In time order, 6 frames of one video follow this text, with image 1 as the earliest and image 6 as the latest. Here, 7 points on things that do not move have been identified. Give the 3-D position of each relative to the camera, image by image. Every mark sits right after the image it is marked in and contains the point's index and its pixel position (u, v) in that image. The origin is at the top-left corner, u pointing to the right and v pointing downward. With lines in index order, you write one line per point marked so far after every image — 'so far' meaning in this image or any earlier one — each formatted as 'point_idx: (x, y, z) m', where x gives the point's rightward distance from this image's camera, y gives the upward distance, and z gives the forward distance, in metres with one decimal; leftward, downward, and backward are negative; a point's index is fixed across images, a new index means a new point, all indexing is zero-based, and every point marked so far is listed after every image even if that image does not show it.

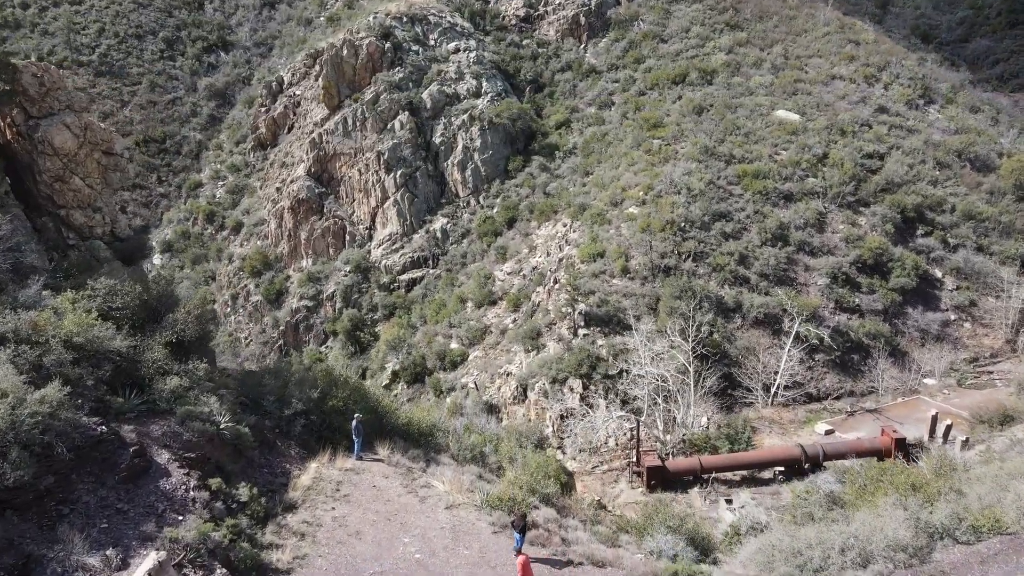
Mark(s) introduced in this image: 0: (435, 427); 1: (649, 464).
0: (-1.2, -2.6, +13.5) m
1: (+3.3, -4.2, +17.7) m
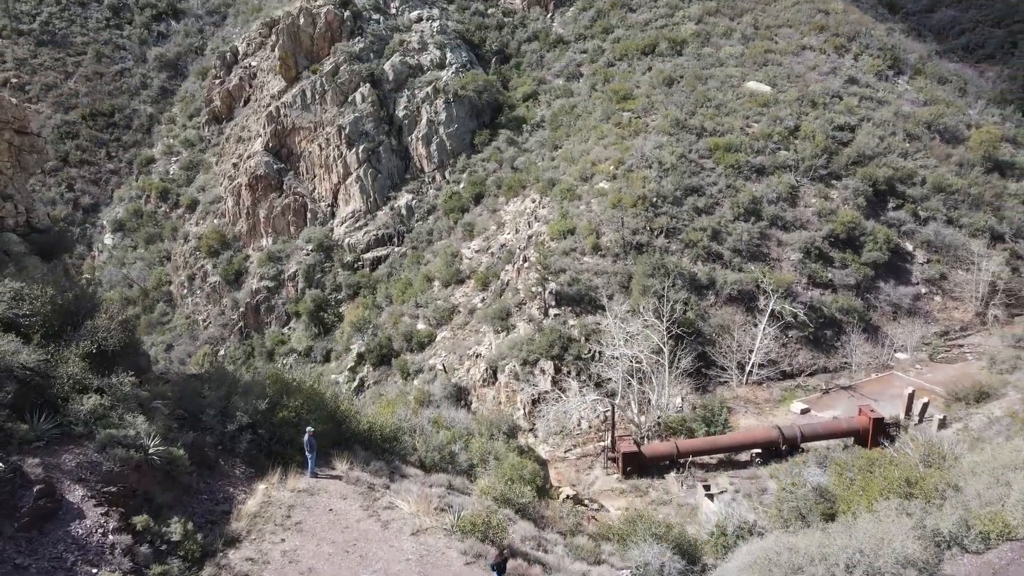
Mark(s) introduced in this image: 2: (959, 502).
0: (-1.7, -2.4, +12.7) m
1: (+2.6, -3.8, +17.1) m
2: (+5.3, -2.6, +8.6) m
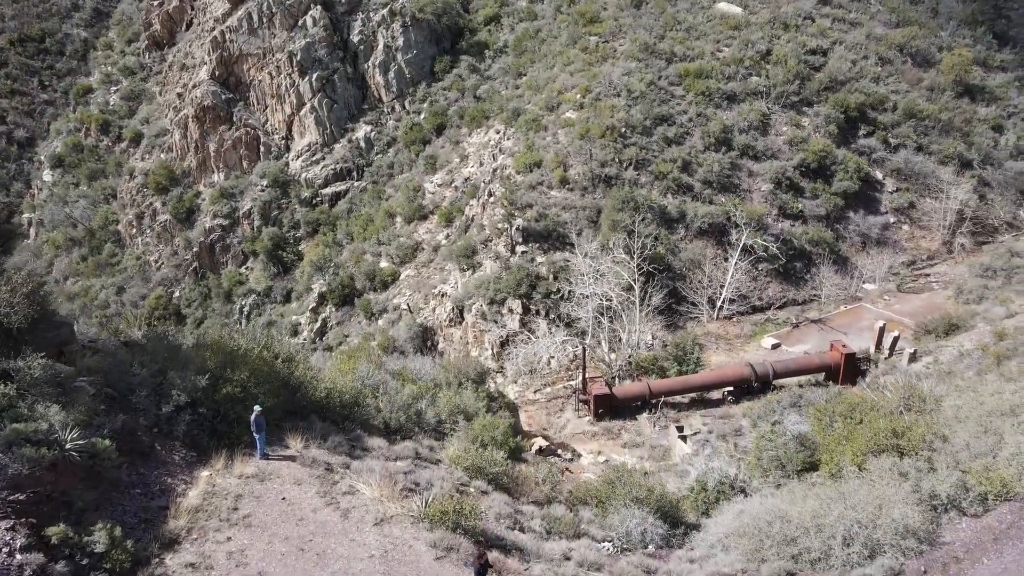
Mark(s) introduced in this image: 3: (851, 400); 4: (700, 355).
0: (-2.2, -1.5, +12.0) m
1: (+1.9, -2.4, +16.8) m
2: (+5.0, -2.0, +8.3) m
3: (+5.2, -1.7, +11.1) m
4: (+5.0, -1.8, +19.4) m
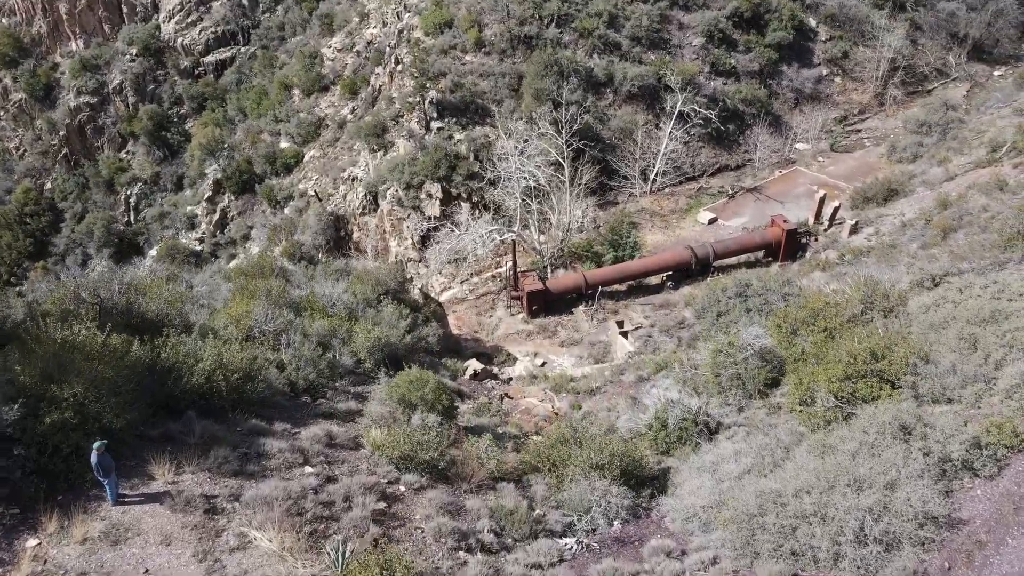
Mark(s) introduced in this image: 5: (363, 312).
0: (-3.3, -0.3, +10.2) m
1: (+0.4, 0.0, +15.5) m
2: (+4.3, -1.0, +7.5) m
3: (+4.2, -0.2, +10.1) m
4: (+3.1, +1.3, +18.2) m
5: (-2.3, -0.4, +11.3) m
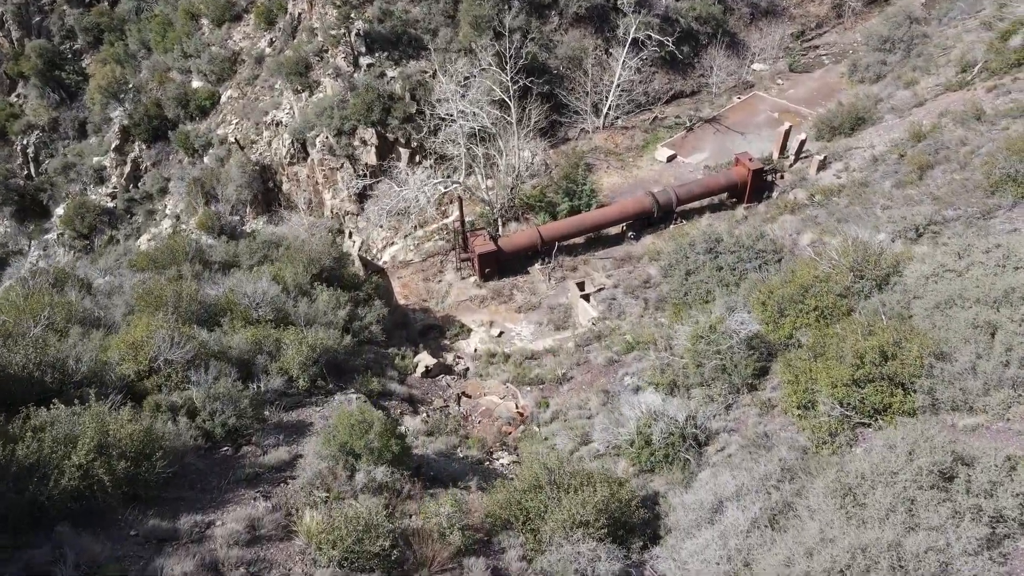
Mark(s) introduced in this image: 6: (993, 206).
0: (-3.8, -0.4, +8.7) m
1: (-0.6, +0.7, +14.1) m
2: (+4.0, -0.9, +6.6) m
3: (+3.6, +0.1, +9.1) m
4: (+1.8, +2.5, +16.9) m
5: (-2.9, -0.2, +9.9) m
6: (+7.3, +1.2, +11.0) m
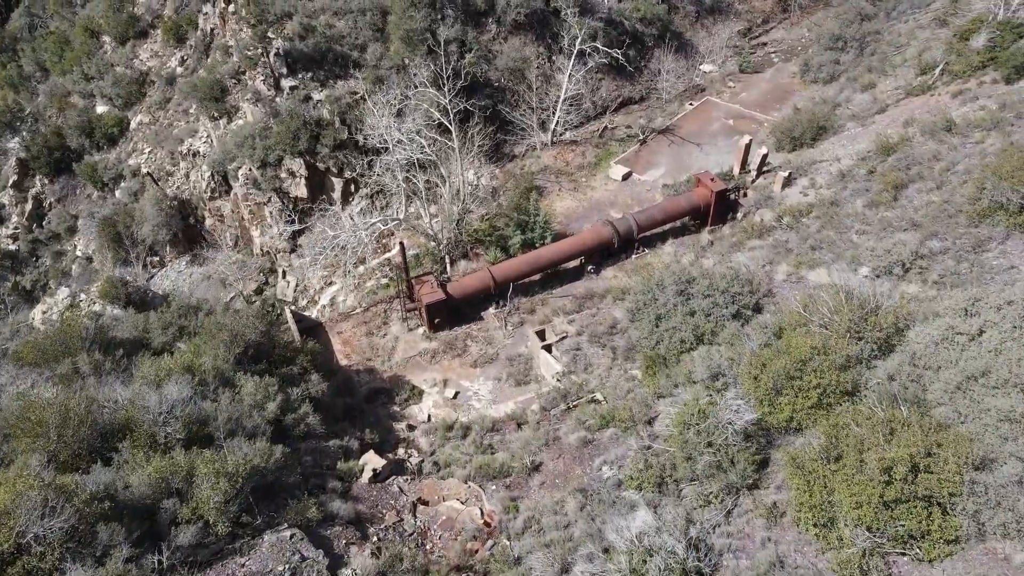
0: (-4.2, -1.6, +7.1) m
1: (-1.5, -0.2, +12.7) m
2: (+3.7, -1.7, +5.6) m
3: (+3.1, -0.6, +8.0) m
4: (+0.6, +1.8, +15.6) m
5: (-3.4, -1.4, +8.4) m
6: (+6.6, +0.7, +10.2) m
